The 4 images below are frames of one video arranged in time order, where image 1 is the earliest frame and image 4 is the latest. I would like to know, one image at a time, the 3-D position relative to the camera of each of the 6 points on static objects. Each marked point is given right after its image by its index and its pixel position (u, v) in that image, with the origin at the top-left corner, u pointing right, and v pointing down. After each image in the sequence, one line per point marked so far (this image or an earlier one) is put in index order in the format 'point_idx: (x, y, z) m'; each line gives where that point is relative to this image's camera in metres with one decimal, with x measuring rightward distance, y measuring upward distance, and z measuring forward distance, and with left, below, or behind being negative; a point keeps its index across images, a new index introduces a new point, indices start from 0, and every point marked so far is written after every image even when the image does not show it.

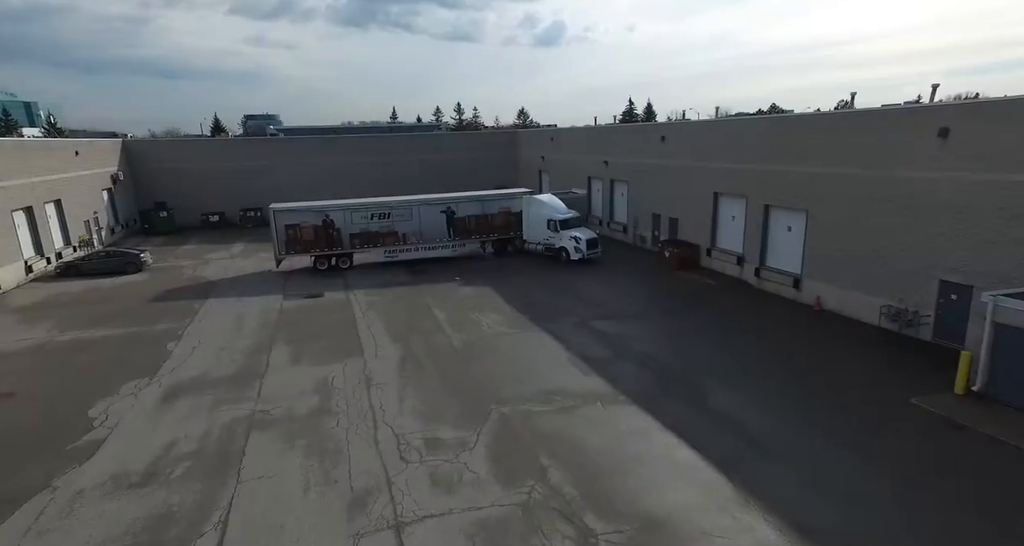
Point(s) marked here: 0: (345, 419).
0: (-3.9, -3.4, +12.9) m
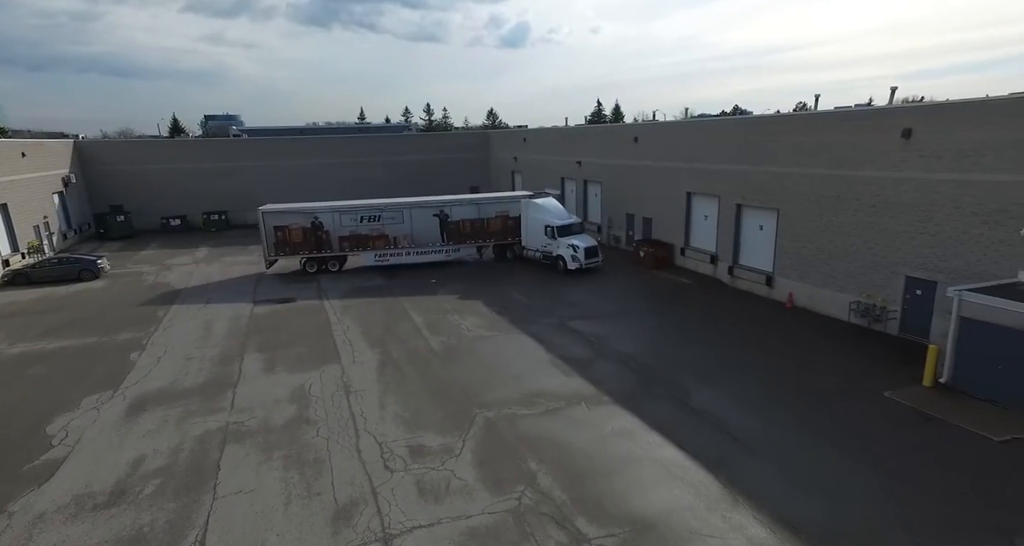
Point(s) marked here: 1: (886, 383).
0: (-4.2, -3.5, +12.5) m
1: (+9.3, -2.7, +13.9) m
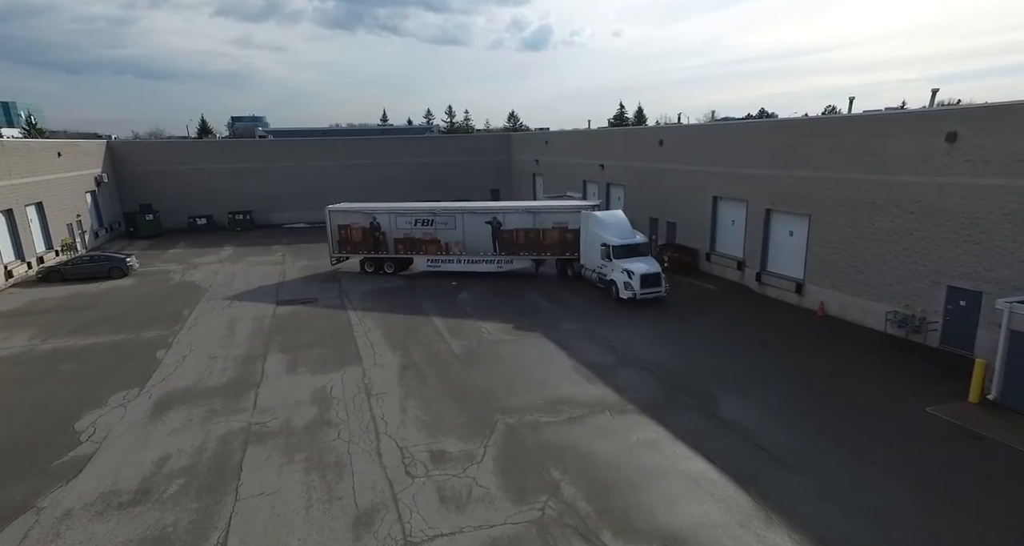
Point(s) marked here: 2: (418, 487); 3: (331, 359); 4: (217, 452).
0: (-3.7, -3.6, +12.4) m
1: (+9.9, -3.0, +13.3) m
2: (-1.8, -4.0, +10.5) m
3: (-5.4, -2.6, +16.5) m
4: (-6.0, -3.7, +11.4) m
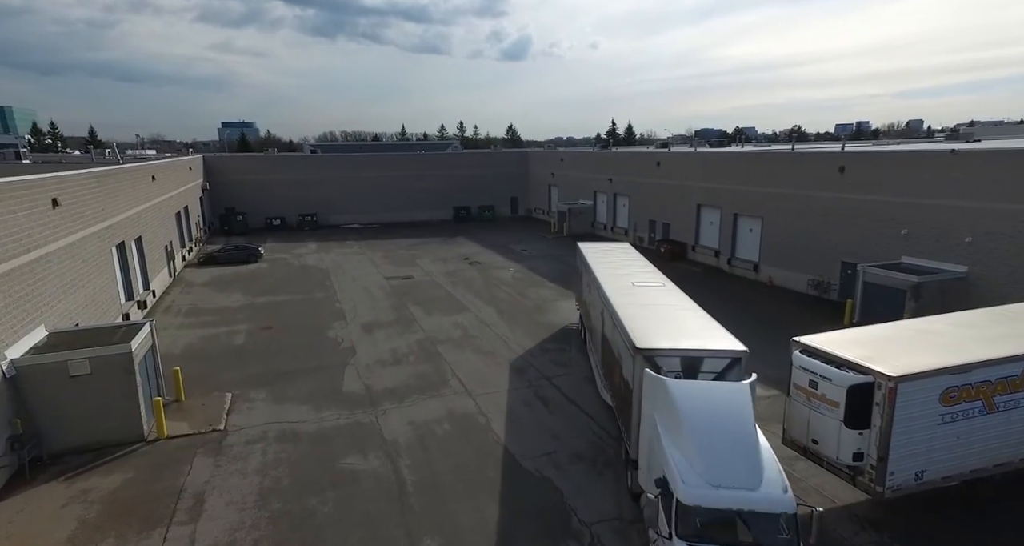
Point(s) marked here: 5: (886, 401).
0: (-1.0, -2.6, +21.2) m
1: (+12.5, -2.0, +22.5) m
2: (+1.0, -3.0, +19.4) m
3: (-2.8, -1.6, +25.3) m
4: (-3.3, -2.7, +20.2) m
5: (+6.5, -2.2, +9.7) m
